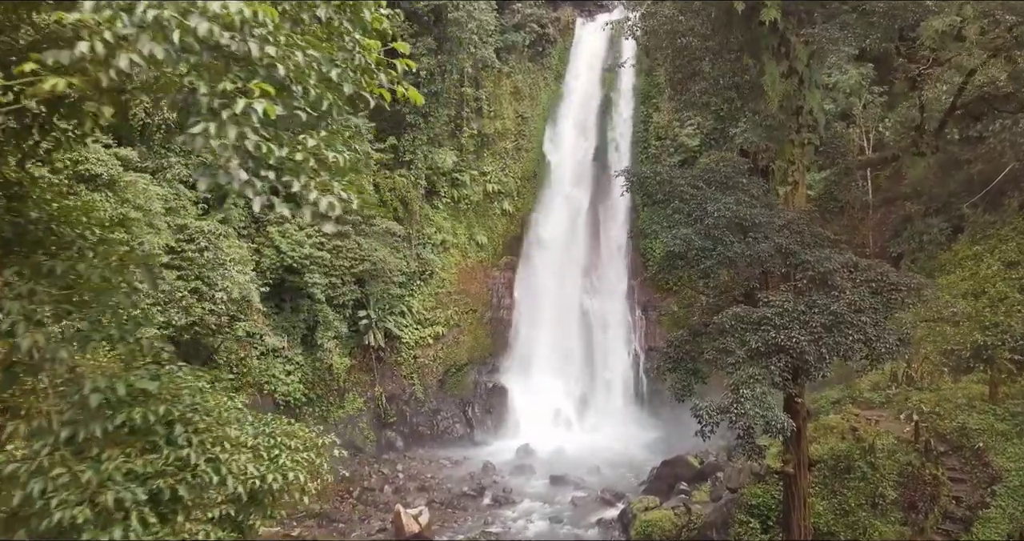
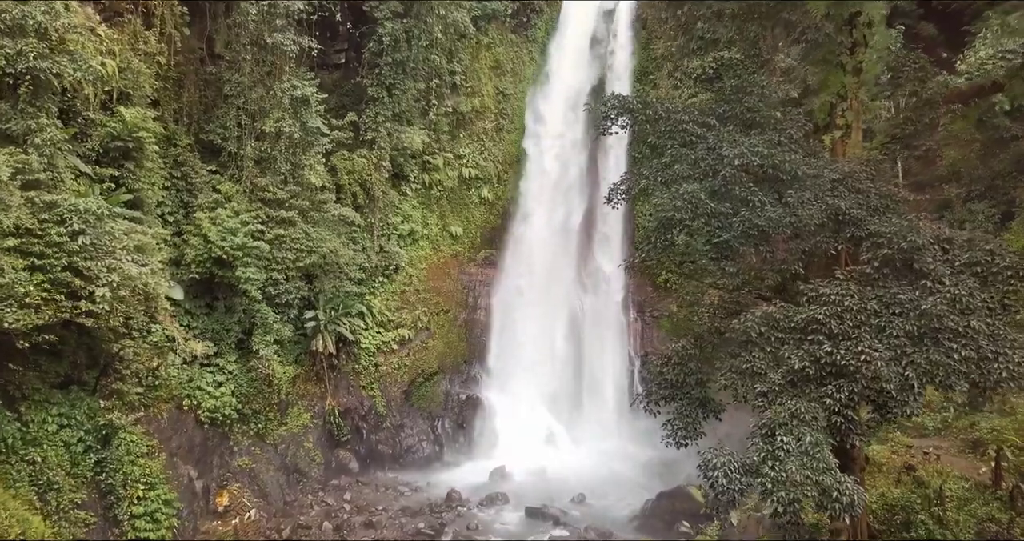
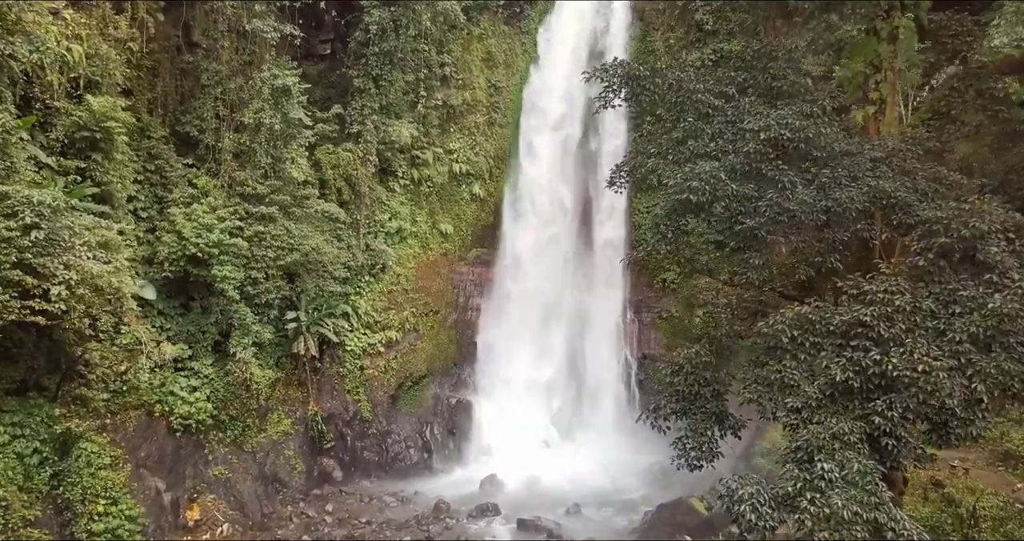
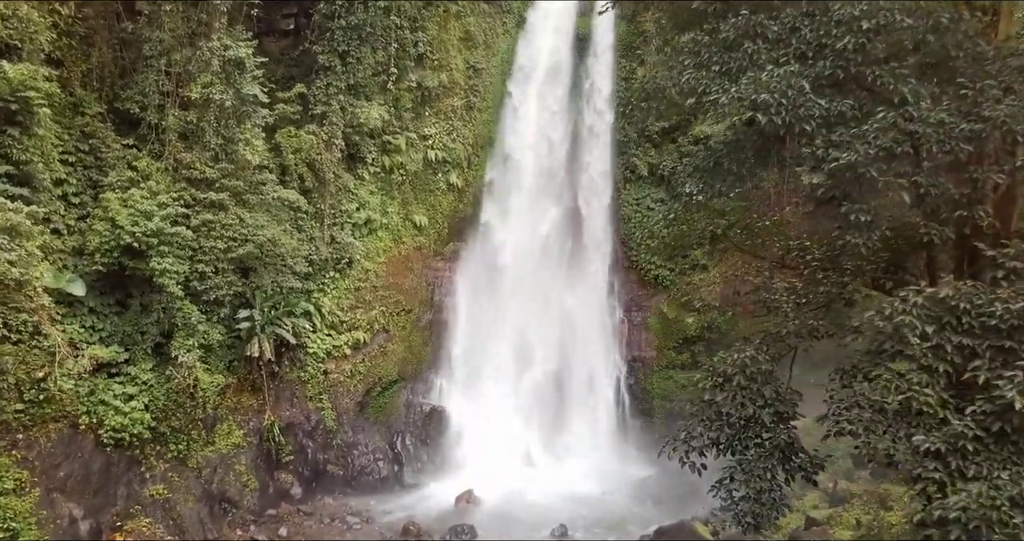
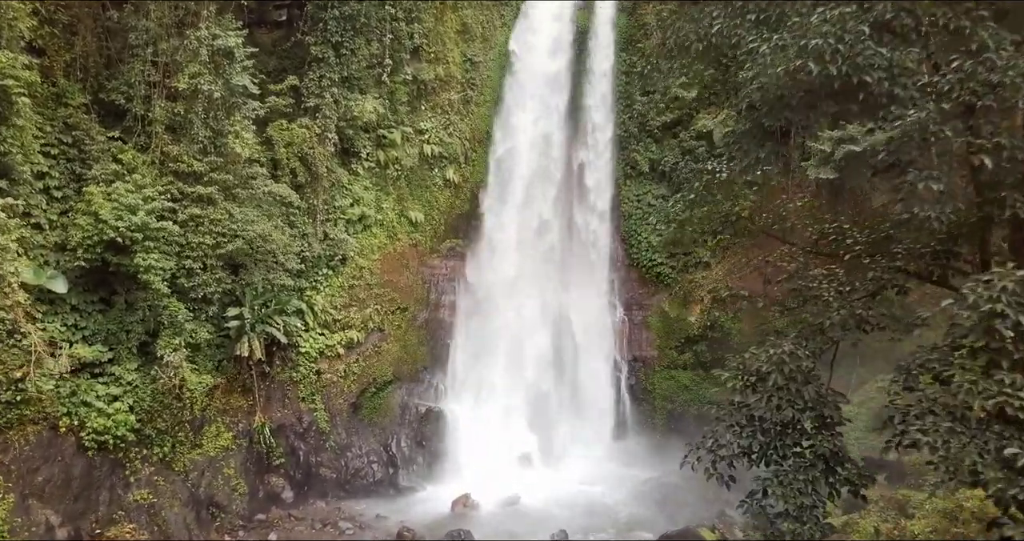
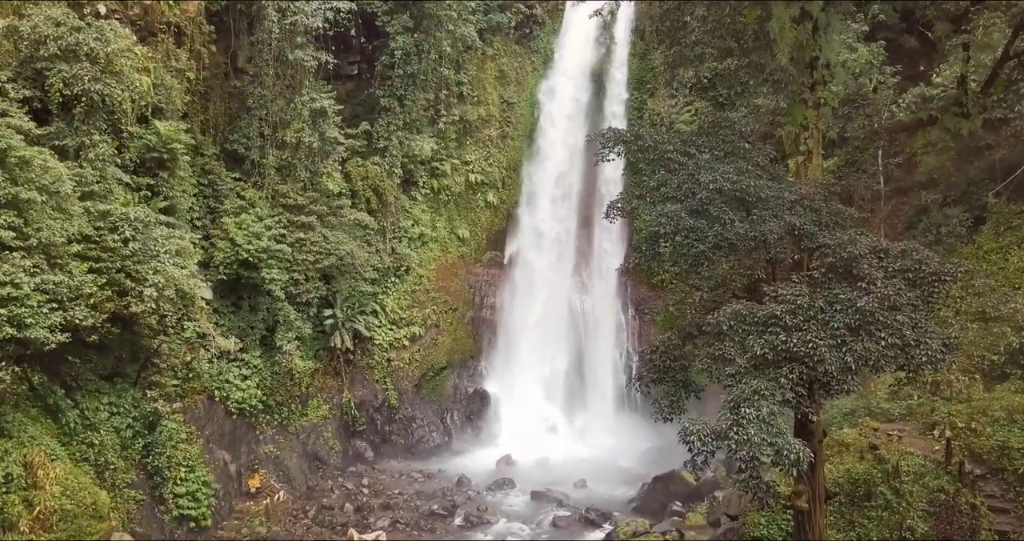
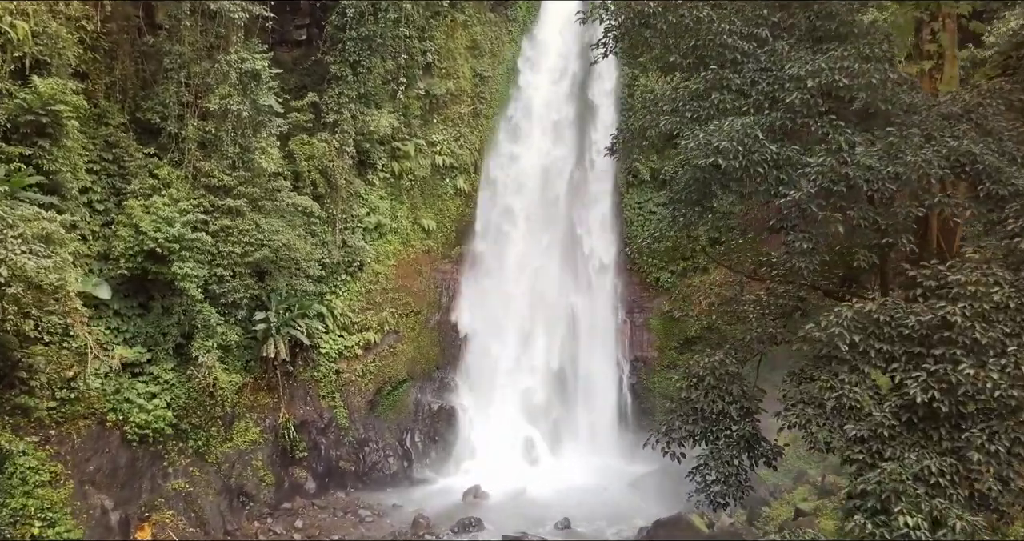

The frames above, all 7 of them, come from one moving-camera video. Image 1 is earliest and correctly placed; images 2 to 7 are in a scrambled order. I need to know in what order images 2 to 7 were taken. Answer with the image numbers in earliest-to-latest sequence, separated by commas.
6, 2, 3, 7, 4, 5
